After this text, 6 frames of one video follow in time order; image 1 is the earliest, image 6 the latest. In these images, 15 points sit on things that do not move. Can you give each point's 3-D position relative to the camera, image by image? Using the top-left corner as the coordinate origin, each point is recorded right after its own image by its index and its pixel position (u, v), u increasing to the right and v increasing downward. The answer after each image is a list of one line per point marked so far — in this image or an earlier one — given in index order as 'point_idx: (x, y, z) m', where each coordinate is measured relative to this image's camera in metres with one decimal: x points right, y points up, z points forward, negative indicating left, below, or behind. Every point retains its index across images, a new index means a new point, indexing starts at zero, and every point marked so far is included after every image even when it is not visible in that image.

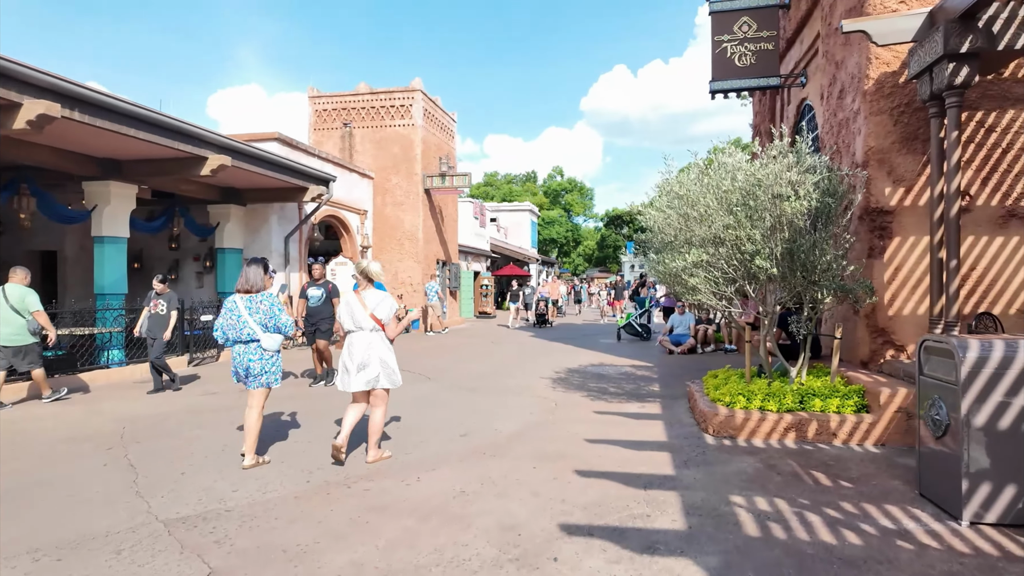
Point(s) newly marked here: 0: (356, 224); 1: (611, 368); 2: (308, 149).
0: (-5.1, +2.1, +19.3) m
1: (+1.7, -1.4, +10.4) m
2: (-5.7, +3.8, +16.4) m
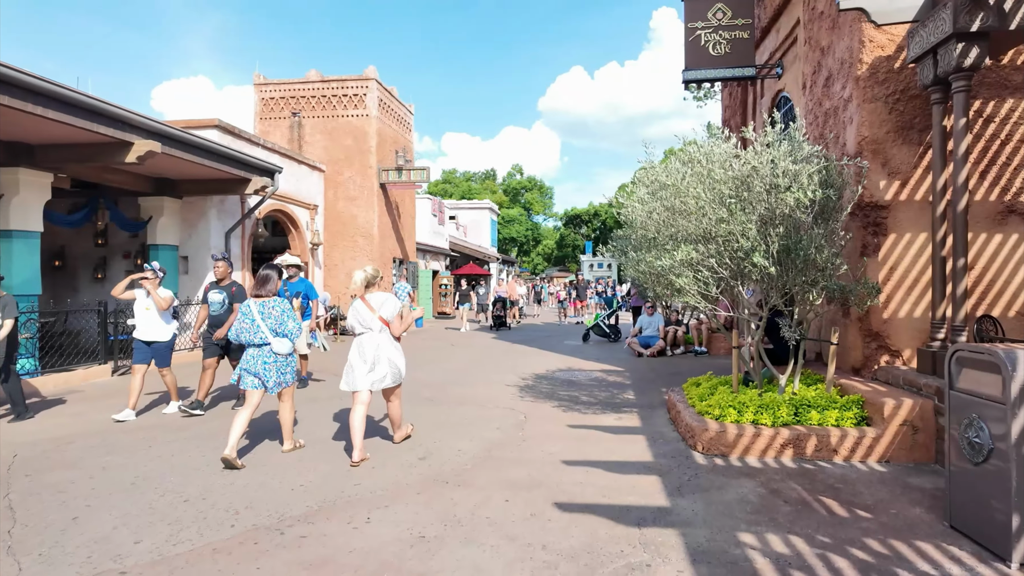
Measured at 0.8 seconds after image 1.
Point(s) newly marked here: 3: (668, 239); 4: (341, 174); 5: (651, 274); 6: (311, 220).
0: (-6.3, +2.1, +18.1) m
1: (+1.1, -1.4, +9.8) m
2: (-6.7, +3.8, +15.2) m
3: (+1.5, +0.5, +5.9) m
4: (-5.5, +3.7, +19.3) m
5: (+1.4, +0.1, +6.2) m
6: (-6.2, +2.1, +18.4) m
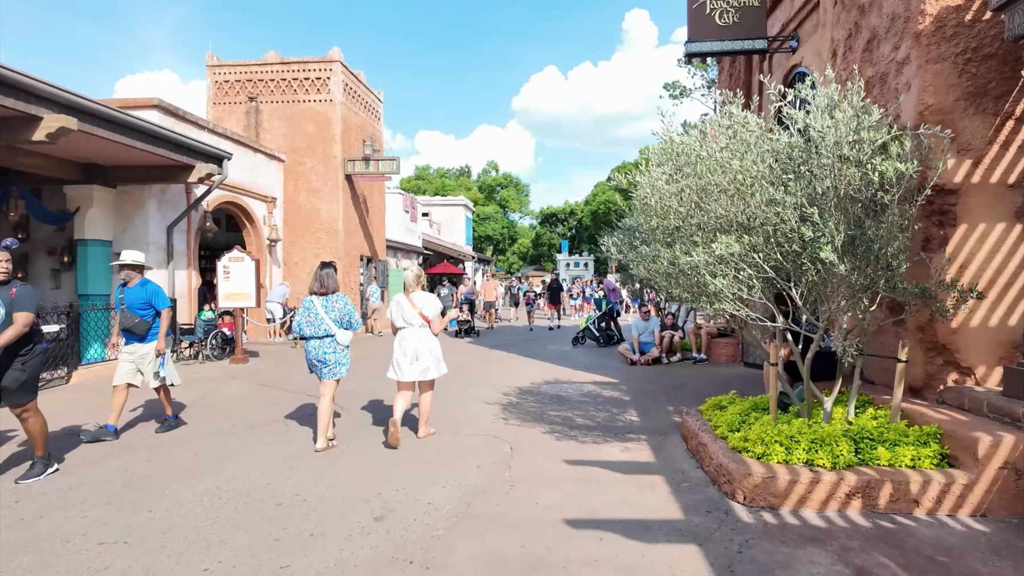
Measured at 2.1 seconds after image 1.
0: (-6.9, +2.1, +16.5) m
1: (+0.8, -1.4, +8.5) m
2: (-7.2, +3.8, +13.6) m
3: (+1.4, +0.5, +4.6) m
4: (-6.2, +3.7, +17.7) m
5: (+1.3, +0.1, +5.0) m
6: (-6.8, +2.1, +16.8) m
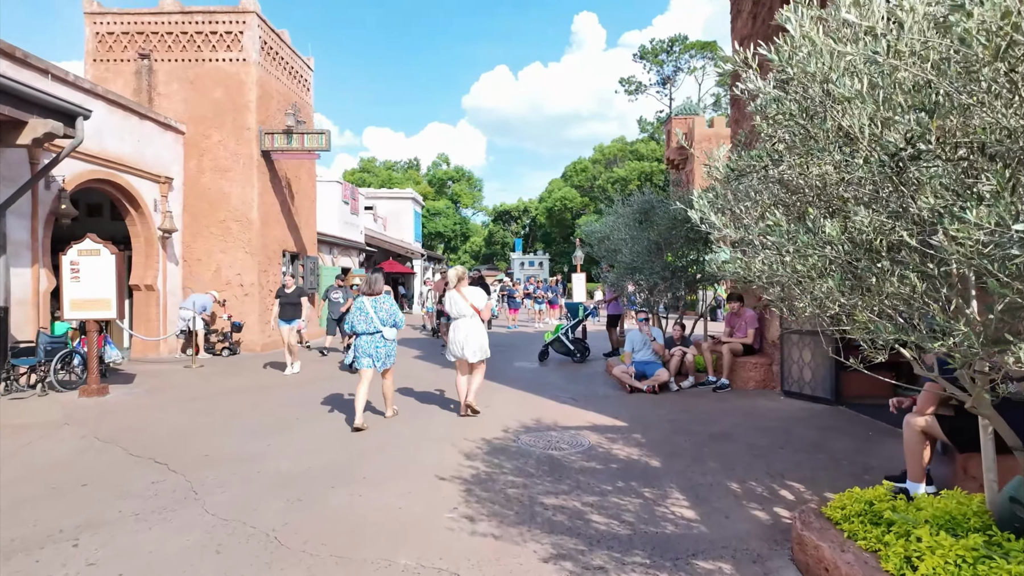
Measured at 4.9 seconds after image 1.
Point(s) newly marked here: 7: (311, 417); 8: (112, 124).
0: (-7.9, +2.0, +13.1) m
1: (+0.5, -1.5, +5.8) m
2: (-7.9, +3.7, +10.2) m
3: (+1.4, +0.4, +1.9) m
4: (-7.3, +3.6, +14.3) m
5: (+1.3, +0.1, +2.3) m
6: (-7.9, +2.0, +13.4) m
7: (-2.4, -1.5, +7.0) m
8: (-8.0, +3.3, +12.1) m
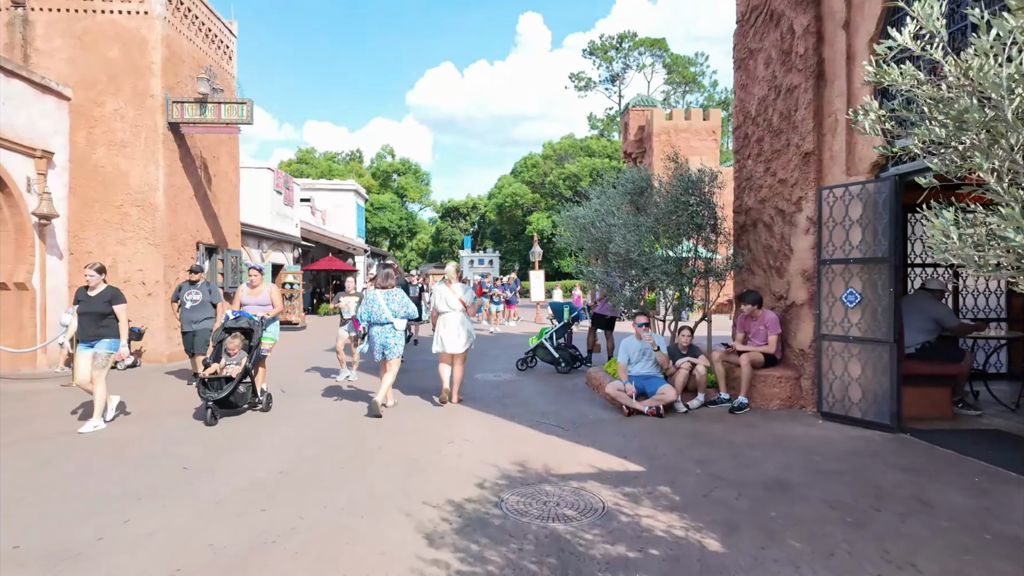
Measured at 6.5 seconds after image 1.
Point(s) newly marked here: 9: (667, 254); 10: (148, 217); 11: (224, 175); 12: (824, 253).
0: (-8.7, +2.0, +10.6) m
1: (+0.4, -1.4, +4.1) m
2: (-8.4, +3.7, +7.7) m
3: (+1.6, +0.4, +0.3) m
4: (-8.2, +3.6, +11.9) m
5: (+1.4, +0.1, +0.7) m
6: (-8.6, +2.0, +10.9) m
7: (-2.6, -1.5, +5.0) m
8: (-8.7, +3.3, +9.5) m
9: (+2.0, +0.4, +7.5) m
10: (-7.3, +1.4, +12.0) m
11: (-7.2, +2.9, +15.0) m
12: (+3.1, +0.3, +6.0) m
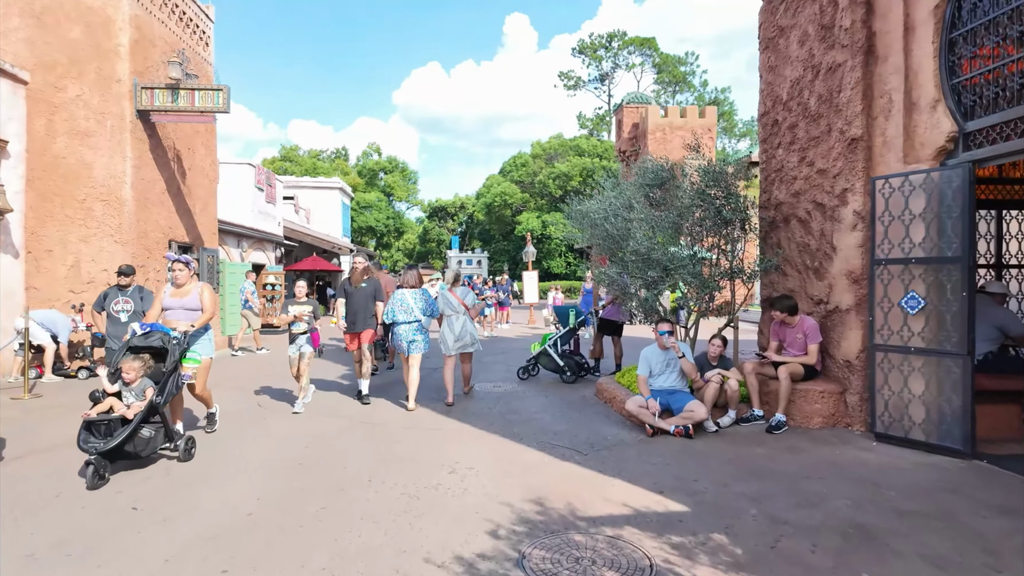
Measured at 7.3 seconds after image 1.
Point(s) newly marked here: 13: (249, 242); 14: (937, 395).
0: (-8.7, +2.0, +9.6) m
1: (+0.5, -1.5, +3.3) m
2: (-8.4, +3.7, +6.7) m
3: (+1.8, +0.4, -0.4) m
4: (-8.2, +3.6, +10.9) m
5: (+1.6, +0.1, -0.1) m
6: (-8.7, +2.0, +9.9) m
7: (-2.5, -1.5, +4.2) m
8: (-8.7, +3.3, +8.5) m
9: (+2.0, +0.4, +6.7) m
10: (-7.3, +1.4, +11.0) m
11: (-7.3, +2.8, +14.0) m
12: (+3.2, +0.3, +5.3) m
13: (-8.4, +1.4, +19.0) m
14: (+3.5, -0.9, +4.8) m
